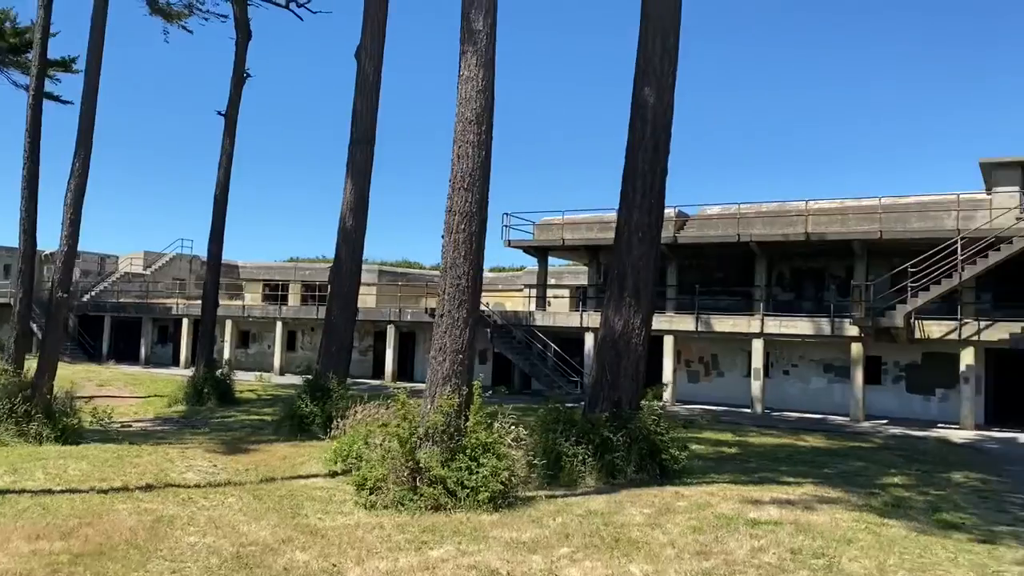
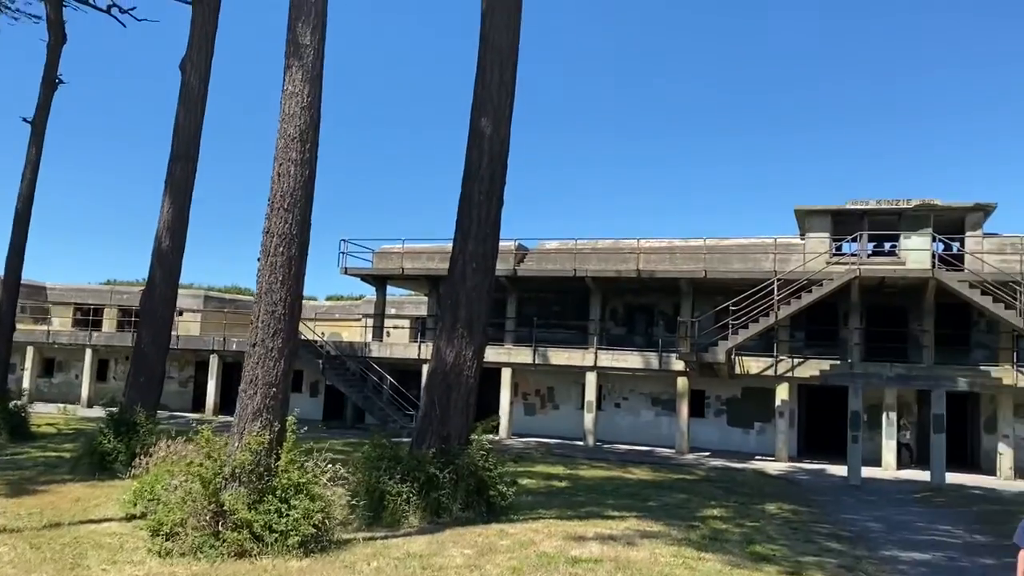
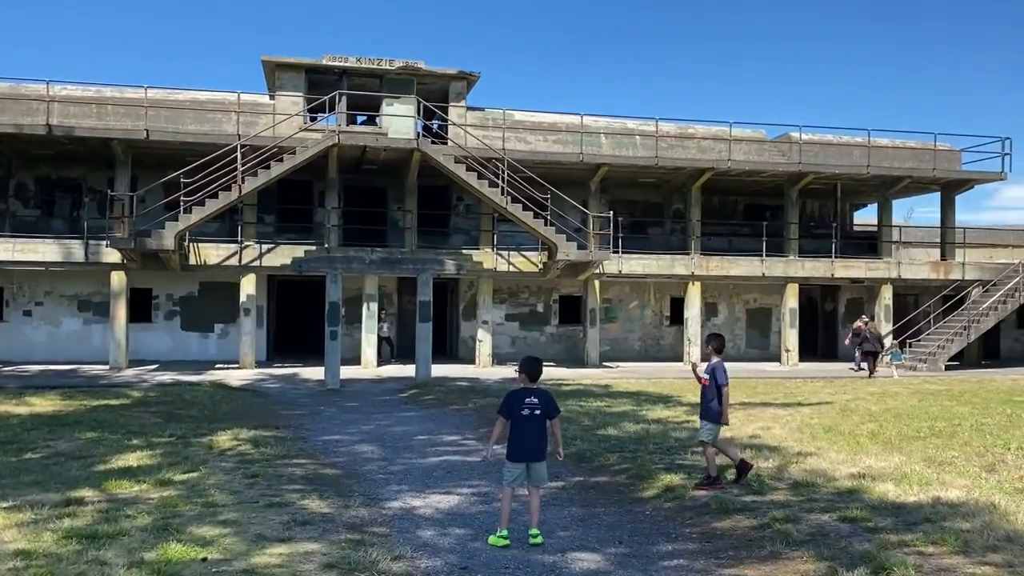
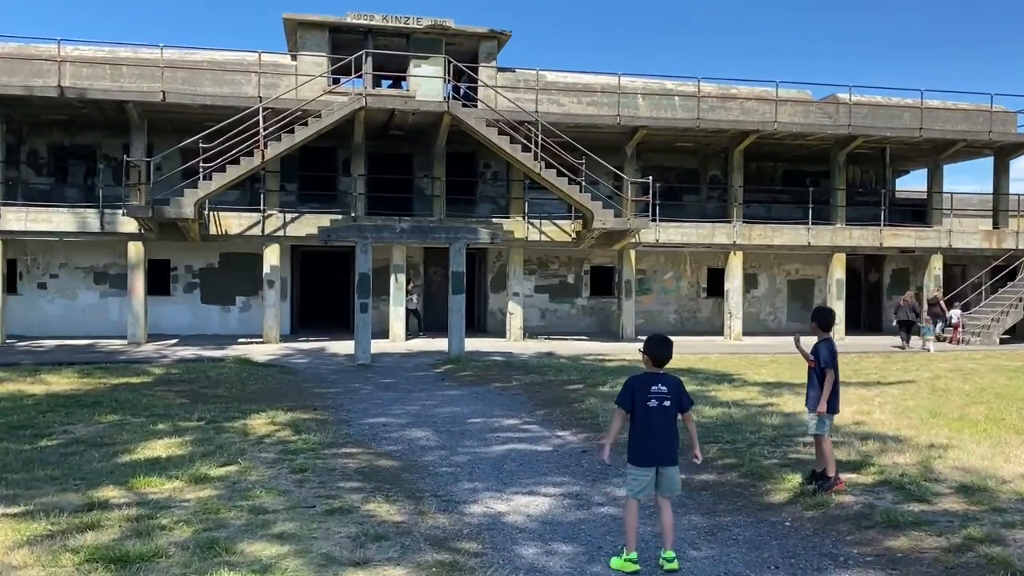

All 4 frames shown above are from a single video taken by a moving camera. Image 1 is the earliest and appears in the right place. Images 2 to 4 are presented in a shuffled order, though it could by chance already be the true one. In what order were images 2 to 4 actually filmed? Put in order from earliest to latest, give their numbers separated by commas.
2, 3, 4
